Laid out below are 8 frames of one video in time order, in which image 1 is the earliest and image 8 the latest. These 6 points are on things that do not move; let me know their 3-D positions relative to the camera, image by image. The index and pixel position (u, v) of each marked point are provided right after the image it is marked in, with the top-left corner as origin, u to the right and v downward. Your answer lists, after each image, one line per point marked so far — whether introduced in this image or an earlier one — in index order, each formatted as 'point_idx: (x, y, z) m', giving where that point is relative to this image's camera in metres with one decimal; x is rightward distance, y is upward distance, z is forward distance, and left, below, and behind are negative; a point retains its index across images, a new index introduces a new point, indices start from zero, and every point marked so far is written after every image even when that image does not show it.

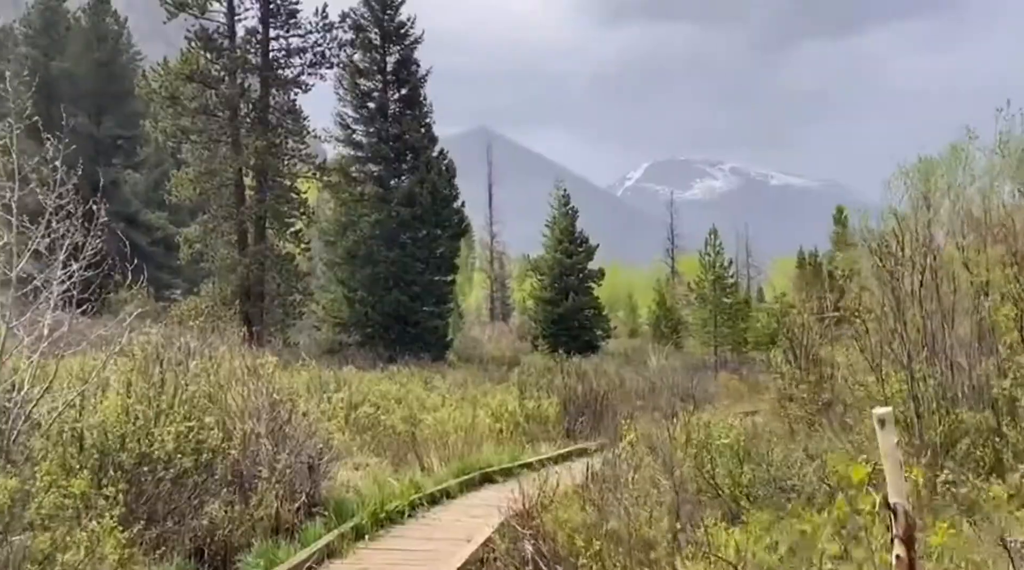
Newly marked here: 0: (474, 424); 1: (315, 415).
0: (-0.5, -2.0, +13.6) m
1: (-2.3, -1.5, +10.8) m
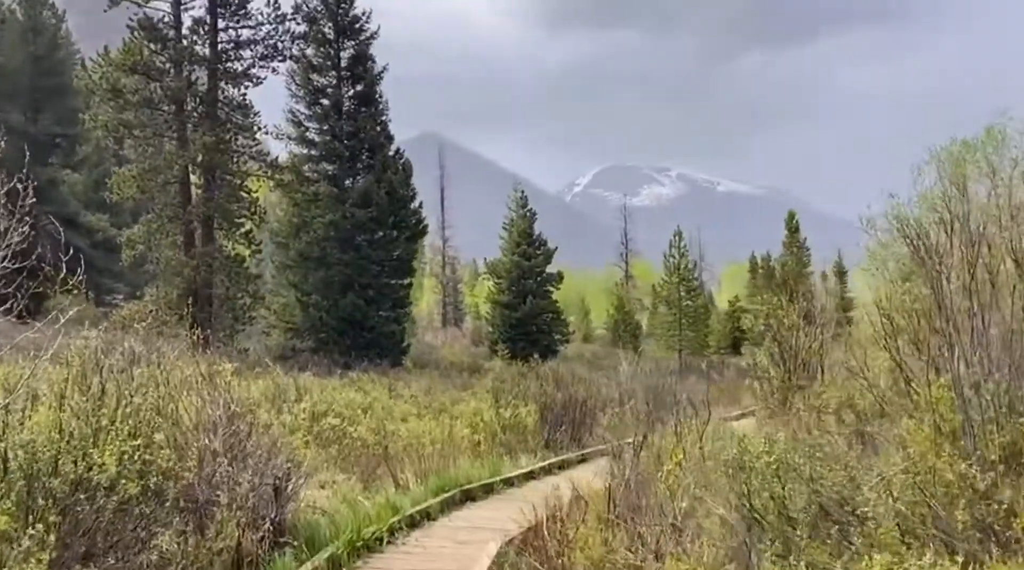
0: (-0.8, -2.0, +12.5) m
1: (-2.5, -1.5, +9.7) m
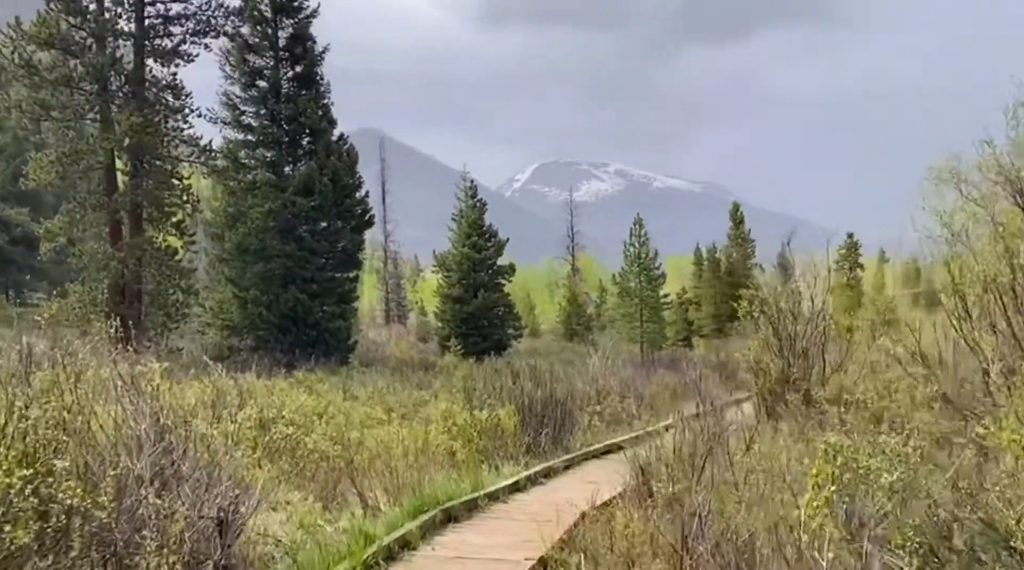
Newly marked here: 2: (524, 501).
0: (-1.0, -1.8, +10.8) m
1: (-2.5, -1.4, +7.9) m
2: (+0.1, -2.3, +9.6) m
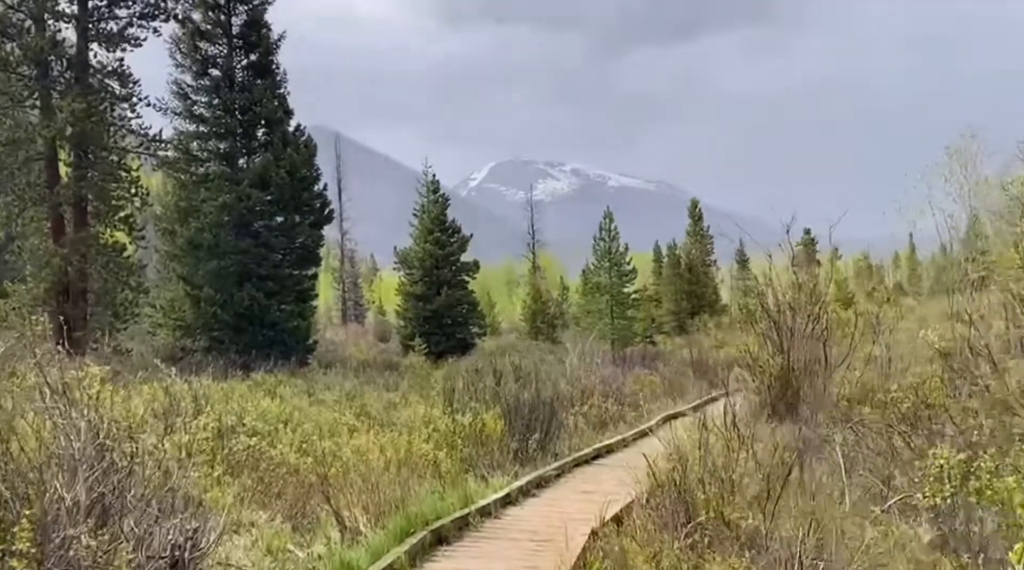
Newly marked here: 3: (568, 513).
0: (-1.2, -1.7, +9.7) m
1: (-2.5, -1.3, +6.7) m
2: (+0.1, -2.2, +8.6) m
3: (+0.5, -2.2, +8.9) m
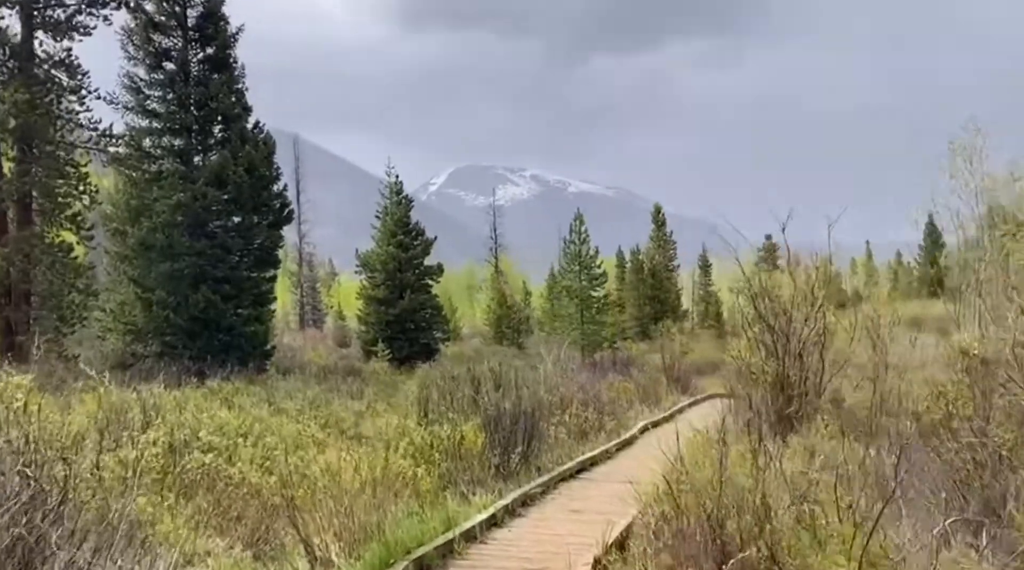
0: (-1.3, -1.7, +8.8) m
1: (-2.5, -1.2, +5.8) m
2: (0.0, -2.1, +7.7) m
3: (+0.4, -2.2, +8.0) m
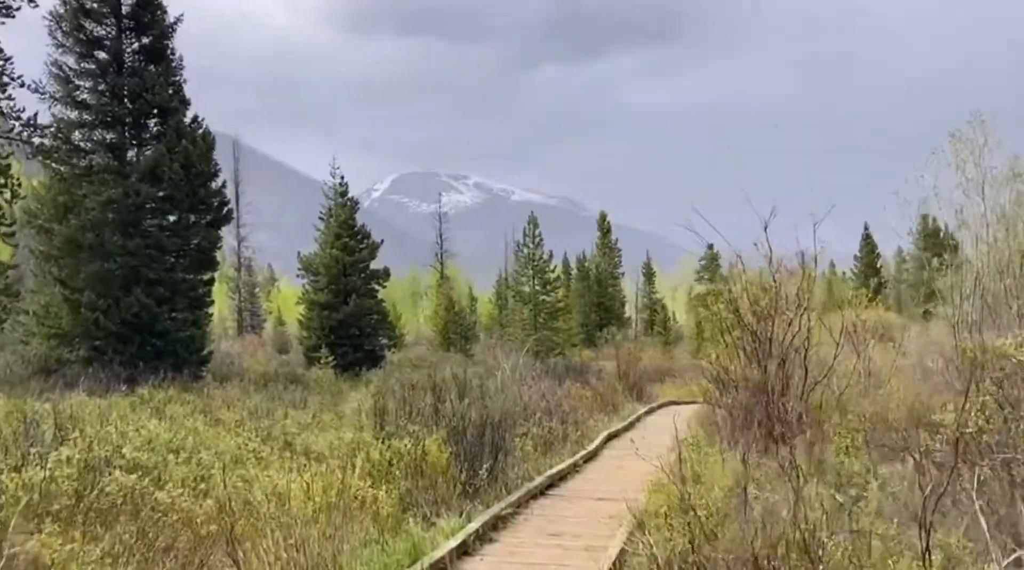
0: (-1.5, -1.7, +7.7) m
1: (-2.5, -1.2, +4.6) m
2: (-0.2, -2.1, +6.7) m
3: (+0.2, -2.1, +7.0) m
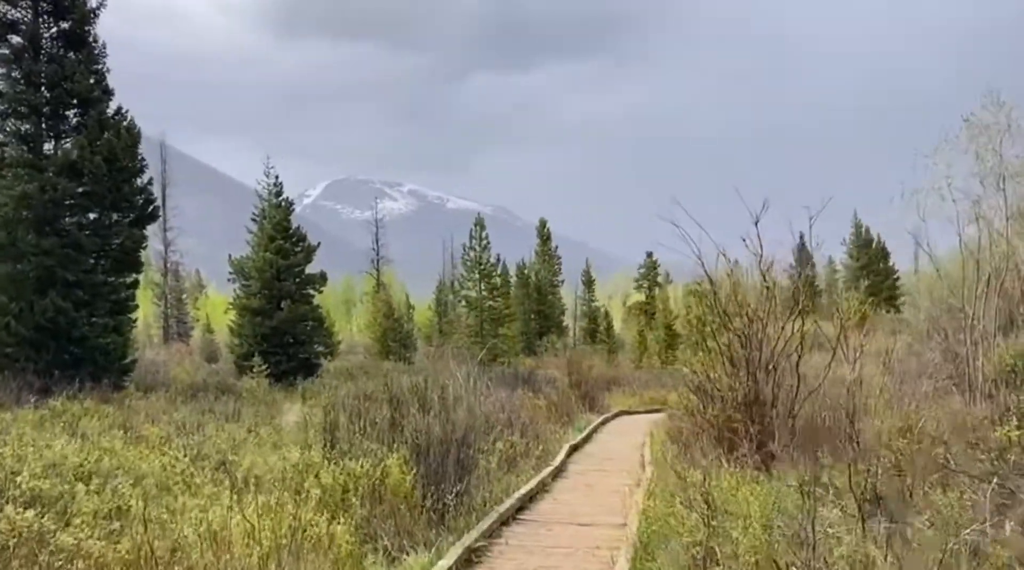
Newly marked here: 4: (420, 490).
0: (-1.6, -1.6, +6.4) m
1: (-2.4, -1.1, +3.2) m
2: (-0.2, -2.0, +5.5) m
3: (+0.2, -2.1, +5.9) m
4: (-0.8, -1.8, +8.2) m
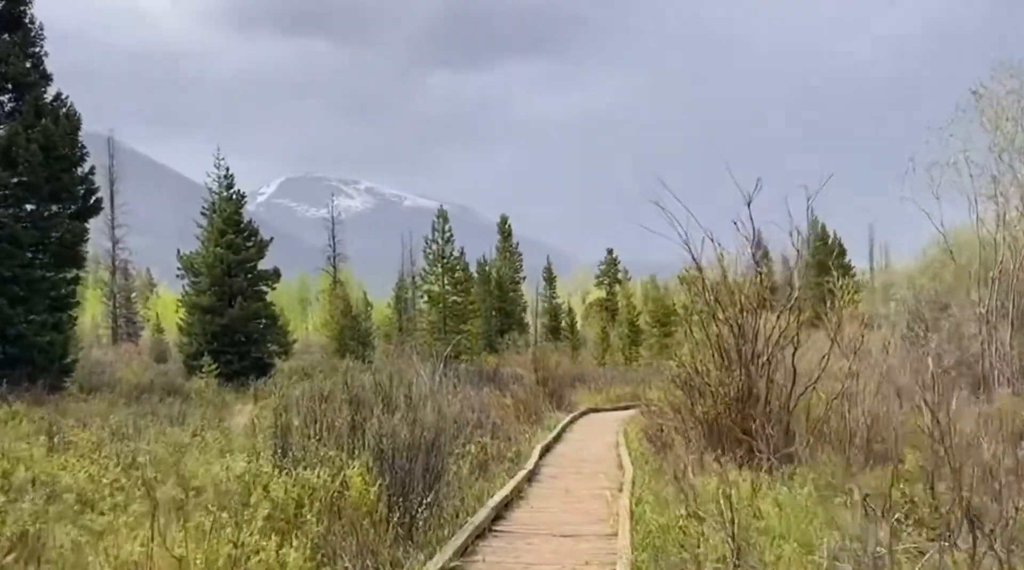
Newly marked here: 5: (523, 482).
0: (-1.7, -1.5, +5.4) m
1: (-2.4, -1.0, +2.2) m
2: (-0.3, -1.9, +4.6) m
3: (+0.1, -2.0, +4.9) m
4: (-1.0, -1.7, +7.2) m
5: (+0.1, -2.2, +10.6) m
